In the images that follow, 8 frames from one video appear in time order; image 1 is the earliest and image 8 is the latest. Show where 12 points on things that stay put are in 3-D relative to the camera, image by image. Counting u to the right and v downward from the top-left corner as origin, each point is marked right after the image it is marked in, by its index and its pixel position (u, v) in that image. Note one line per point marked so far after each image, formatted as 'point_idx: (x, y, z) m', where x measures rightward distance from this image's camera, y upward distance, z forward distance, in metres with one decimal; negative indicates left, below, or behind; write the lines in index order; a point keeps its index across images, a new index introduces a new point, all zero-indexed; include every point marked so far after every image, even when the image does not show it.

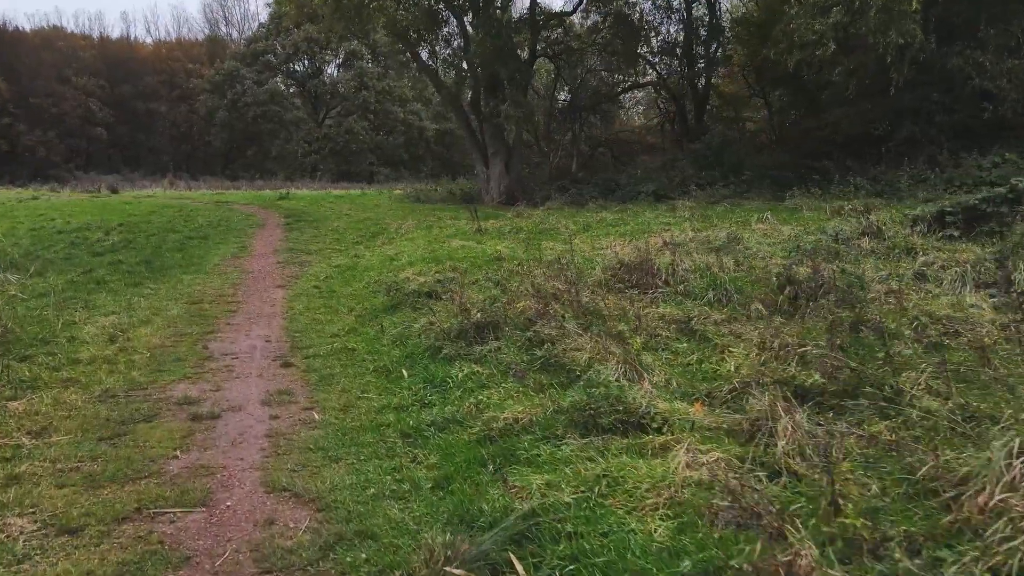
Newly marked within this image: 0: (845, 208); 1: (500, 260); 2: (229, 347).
0: (+5.8, +1.4, +12.7) m
1: (-0.2, +0.4, +9.5) m
2: (-2.6, -0.5, +6.7) m
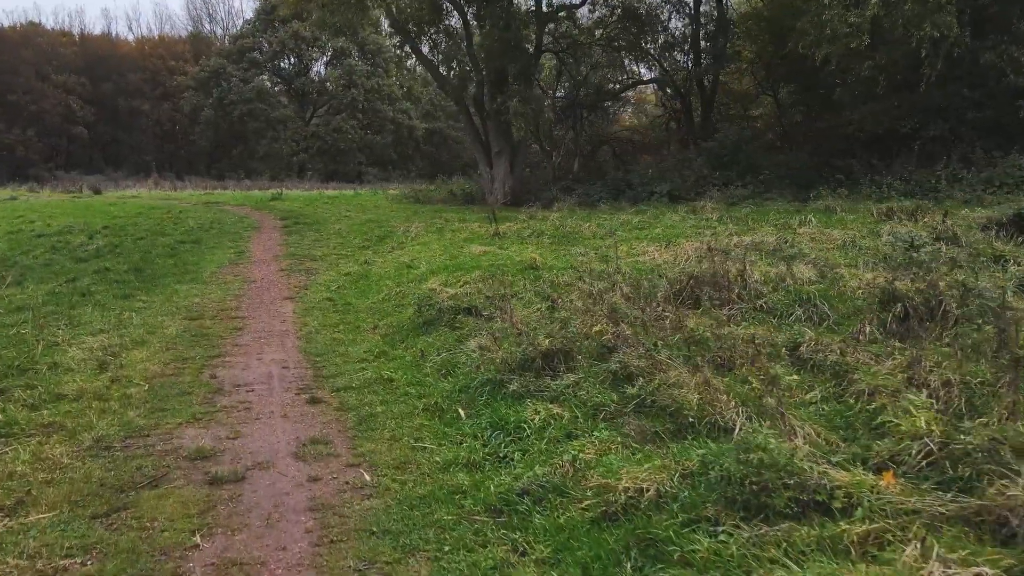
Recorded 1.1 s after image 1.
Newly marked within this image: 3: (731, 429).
0: (+6.2, +1.3, +11.9) m
1: (+0.3, +0.2, +8.6) m
2: (-2.1, -0.7, +5.7) m
3: (+1.1, -0.7, +3.7) m
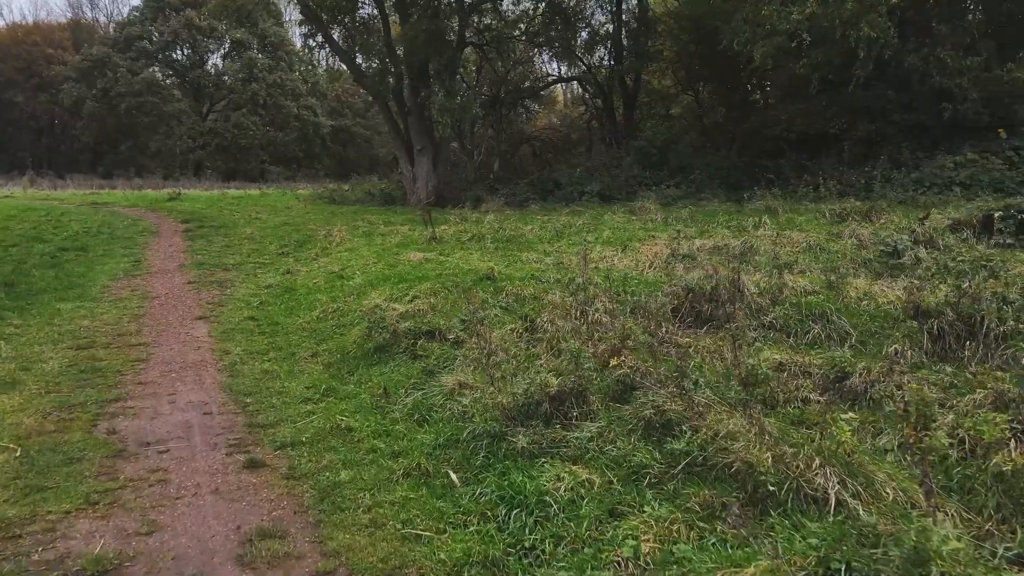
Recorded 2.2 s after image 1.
0: (+5.2, +1.2, +11.6) m
1: (-0.2, +0.1, +7.6) m
2: (-2.2, -0.9, +4.4) m
3: (+1.3, -0.9, +2.9) m
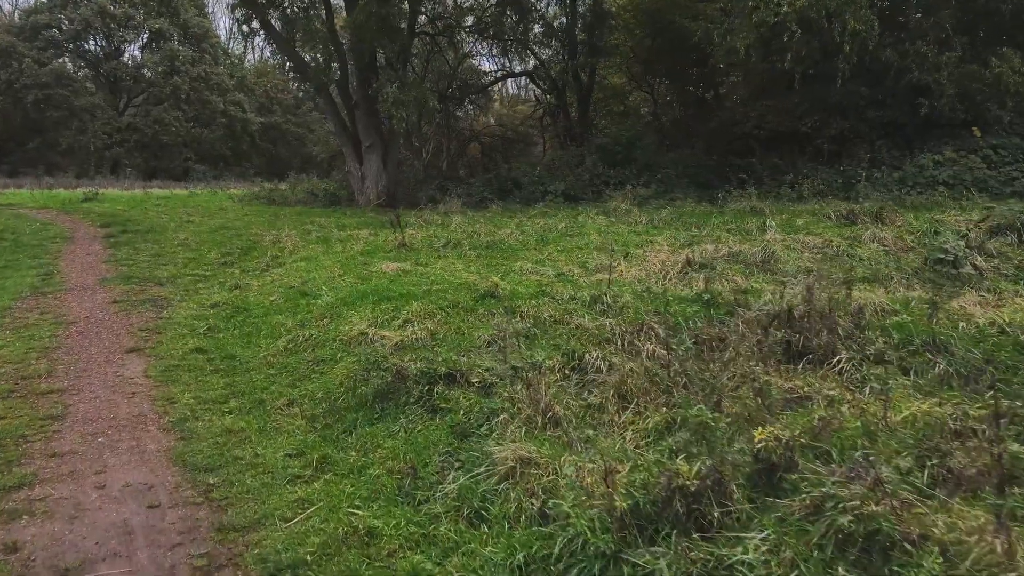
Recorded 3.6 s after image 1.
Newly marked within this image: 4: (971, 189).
0: (+4.9, +1.1, +10.8) m
1: (-0.2, -0.1, +6.4) m
2: (-1.9, -1.1, +3.0) m
3: (+1.8, -1.0, +1.8) m
4: (+8.3, +1.8, +13.0) m
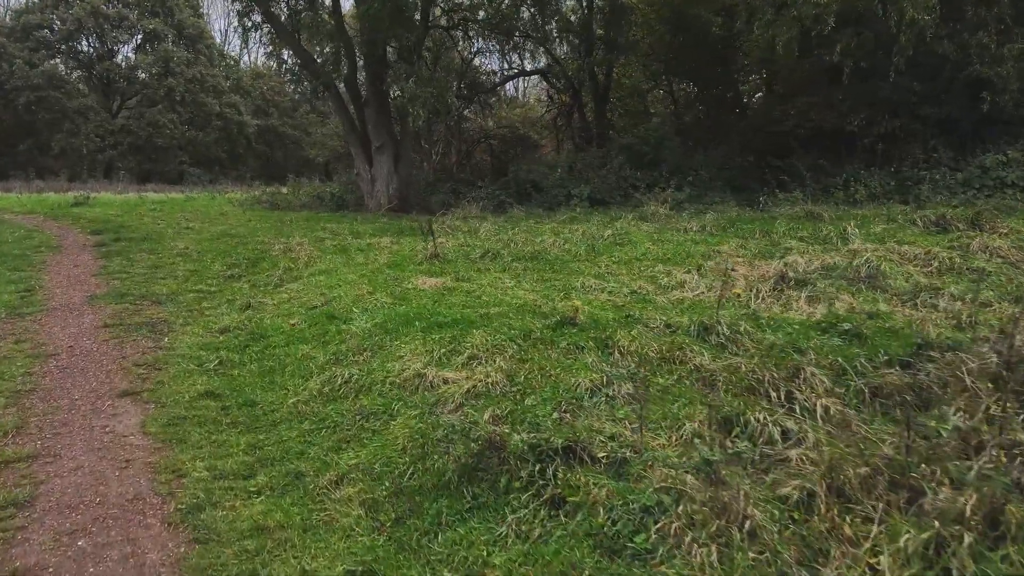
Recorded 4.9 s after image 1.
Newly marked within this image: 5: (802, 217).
0: (+5.4, +0.9, +9.7) m
1: (+0.4, -0.3, +5.2) m
2: (-1.3, -1.2, +1.8) m
3: (+2.4, -1.2, +0.7) m
4: (+8.8, +1.6, +11.9) m
5: (+4.7, +1.2, +11.8) m
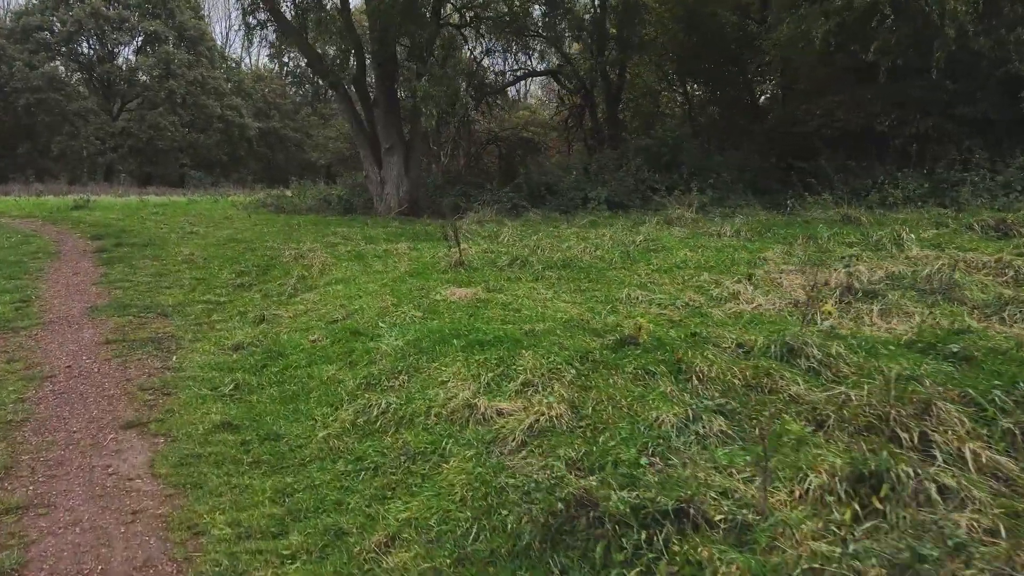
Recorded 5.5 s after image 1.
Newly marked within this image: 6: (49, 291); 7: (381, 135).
0: (+5.8, +0.8, +9.1) m
1: (+0.8, -0.4, +4.6) m
2: (-0.9, -1.3, +1.3) m
3: (+2.7, -1.2, +0.1) m
4: (+9.1, +1.5, +11.3) m
5: (+5.1, +1.0, +11.2) m
6: (-5.1, 0.0, +7.9) m
7: (-3.1, +3.6, +17.0) m
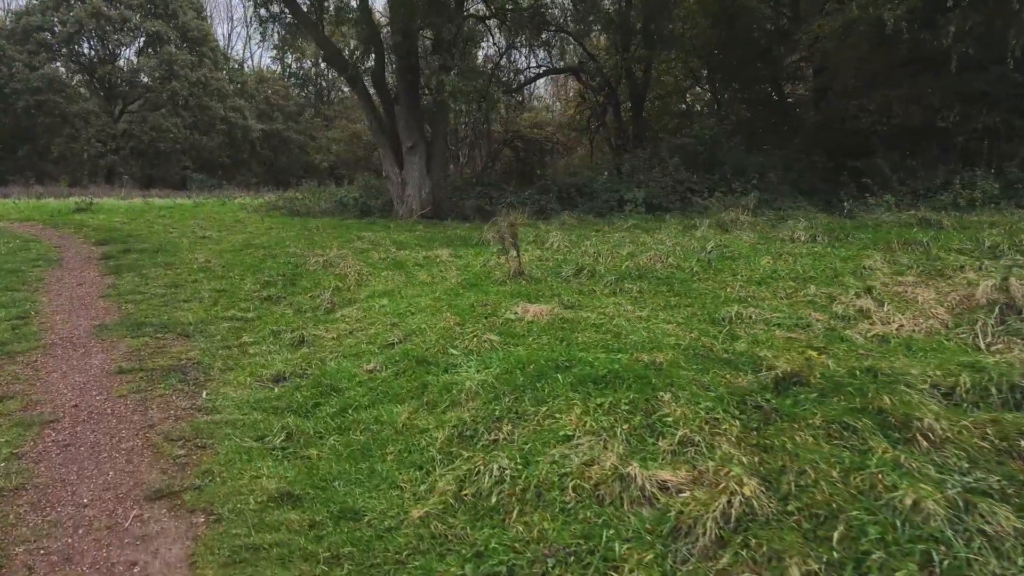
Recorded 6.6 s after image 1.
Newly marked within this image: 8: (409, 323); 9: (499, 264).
0: (+6.4, +0.7, +8.1) m
1: (+1.4, -0.5, +3.6) m
2: (-0.3, -1.4, +0.2) m
3: (+3.4, -1.3, -0.9) m
4: (+9.8, +1.3, +10.3) m
5: (+5.7, +0.9, +10.2) m
6: (-4.4, -0.2, +6.9) m
7: (-2.4, +3.4, +16.0) m
8: (-0.8, -0.3, +5.7) m
9: (-0.1, +0.3, +7.9) m
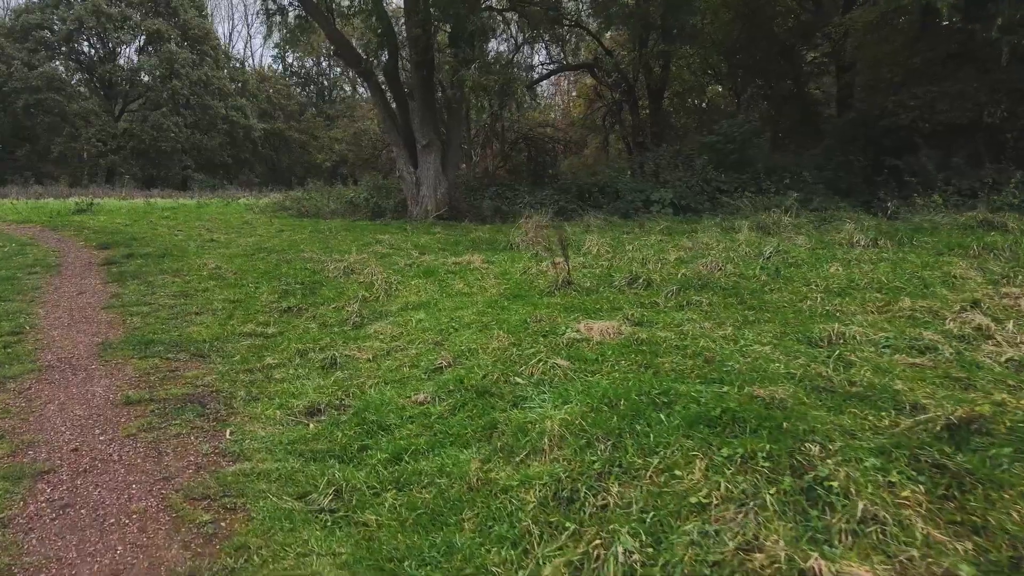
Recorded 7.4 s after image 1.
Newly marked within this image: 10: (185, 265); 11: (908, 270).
0: (+6.9, +0.6, +7.4) m
1: (+1.8, -0.6, +2.9) m
2: (+0.2, -1.5, -0.5) m
3: (+3.8, -1.4, -1.7) m
4: (+10.2, +1.2, +9.6) m
5: (+6.1, +0.8, +9.5) m
6: (-4.0, -0.3, +6.2) m
7: (-2.0, +3.3, +15.3) m
8: (-0.4, -0.4, +5.0) m
9: (+0.3, +0.2, +7.2) m
10: (-4.0, +0.3, +8.9) m
11: (+3.7, +0.2, +6.7) m
